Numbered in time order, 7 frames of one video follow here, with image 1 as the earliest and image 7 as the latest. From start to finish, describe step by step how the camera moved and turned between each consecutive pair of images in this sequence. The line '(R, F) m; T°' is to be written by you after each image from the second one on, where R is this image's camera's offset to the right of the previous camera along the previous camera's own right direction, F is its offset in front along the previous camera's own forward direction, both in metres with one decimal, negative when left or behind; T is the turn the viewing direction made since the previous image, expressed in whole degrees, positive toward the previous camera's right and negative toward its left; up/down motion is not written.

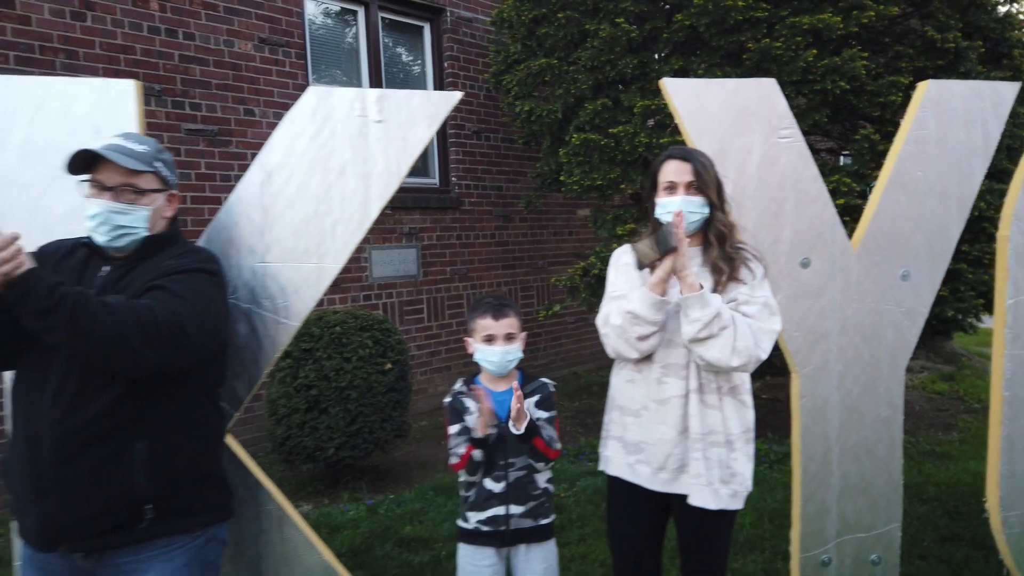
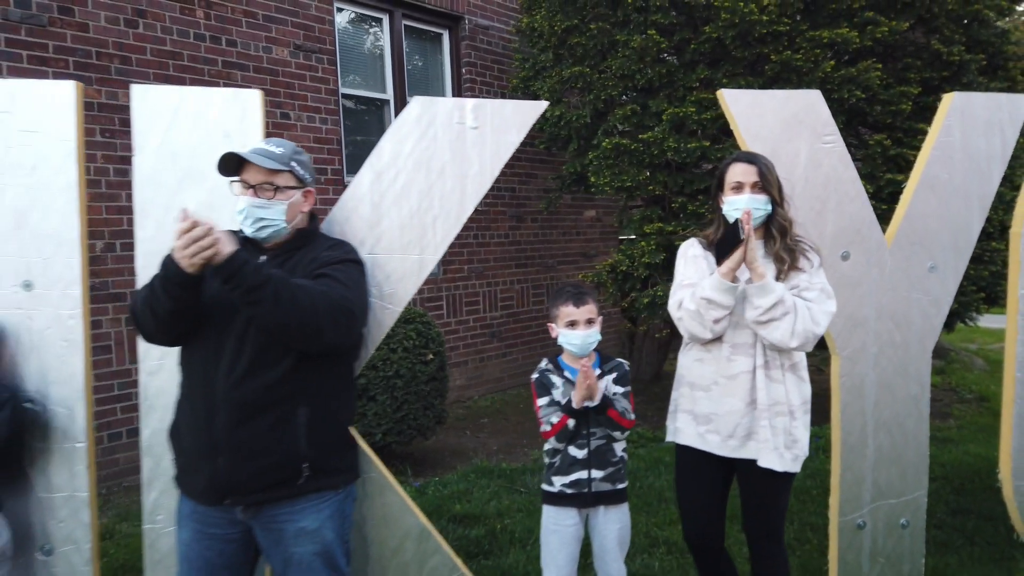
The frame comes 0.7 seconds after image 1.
(-0.3, -0.3) m; +1°
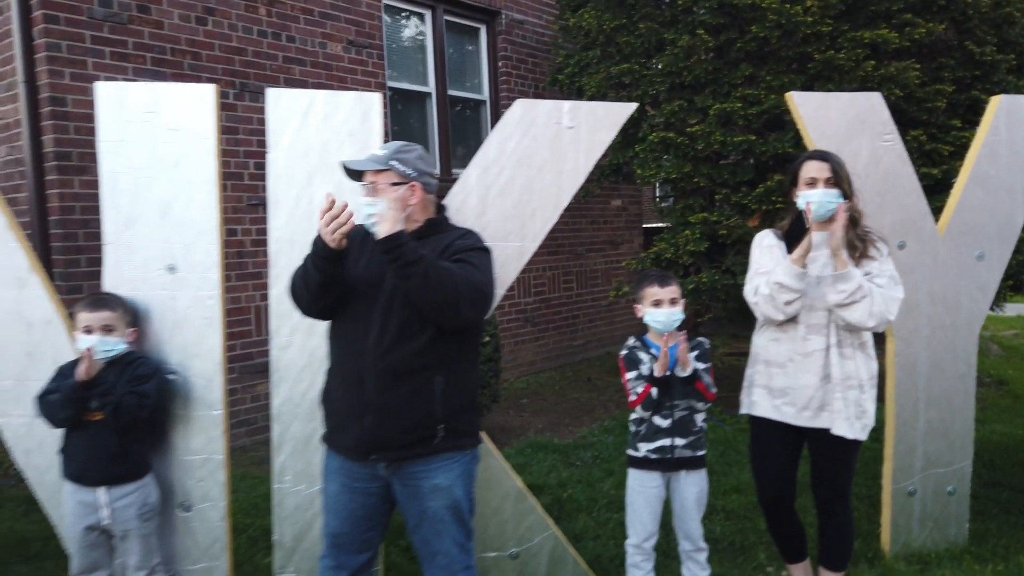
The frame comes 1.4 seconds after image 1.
(-0.3, -0.3) m; 0°
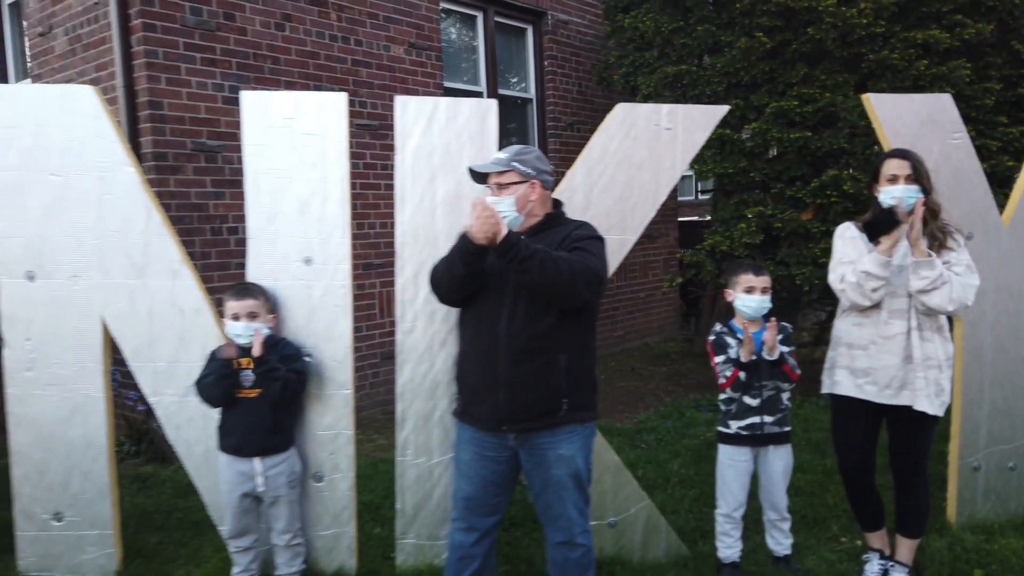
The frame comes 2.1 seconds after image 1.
(-0.4, -0.3) m; -1°
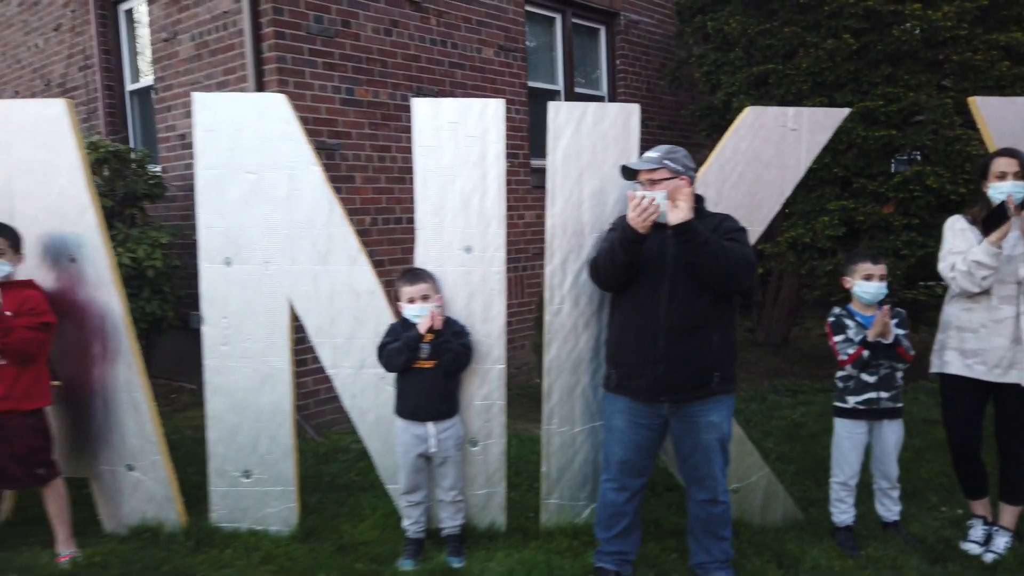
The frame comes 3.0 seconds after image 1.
(-0.5, -0.3) m; -2°
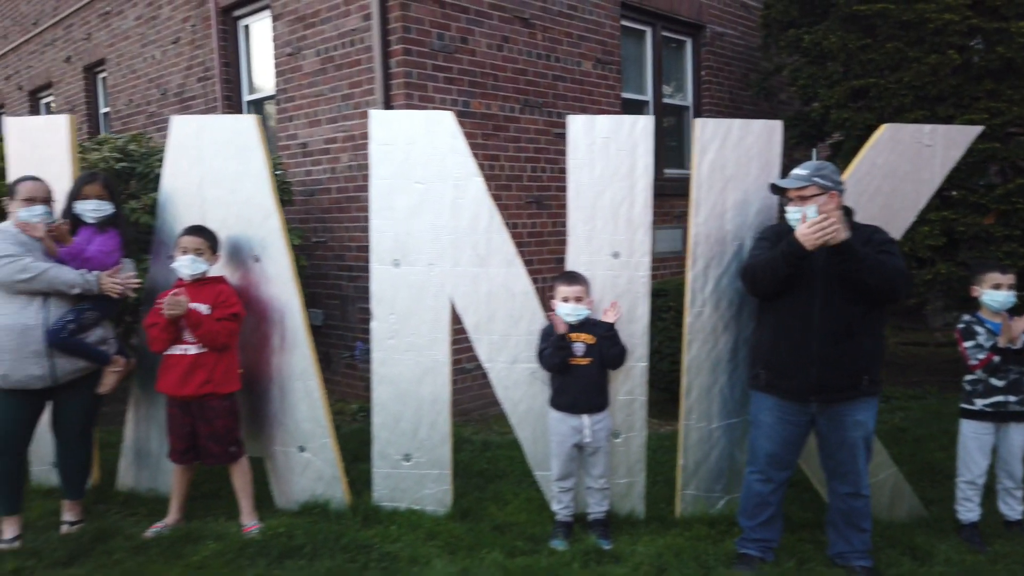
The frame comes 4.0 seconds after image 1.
(-0.5, -0.3) m; -3°
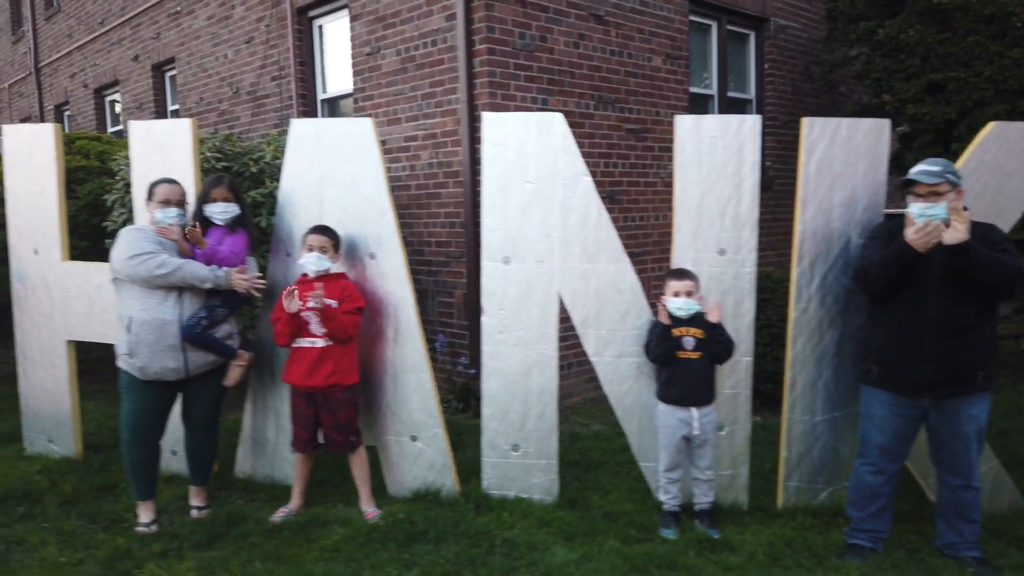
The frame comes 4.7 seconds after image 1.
(-0.4, -0.1) m; -2°
